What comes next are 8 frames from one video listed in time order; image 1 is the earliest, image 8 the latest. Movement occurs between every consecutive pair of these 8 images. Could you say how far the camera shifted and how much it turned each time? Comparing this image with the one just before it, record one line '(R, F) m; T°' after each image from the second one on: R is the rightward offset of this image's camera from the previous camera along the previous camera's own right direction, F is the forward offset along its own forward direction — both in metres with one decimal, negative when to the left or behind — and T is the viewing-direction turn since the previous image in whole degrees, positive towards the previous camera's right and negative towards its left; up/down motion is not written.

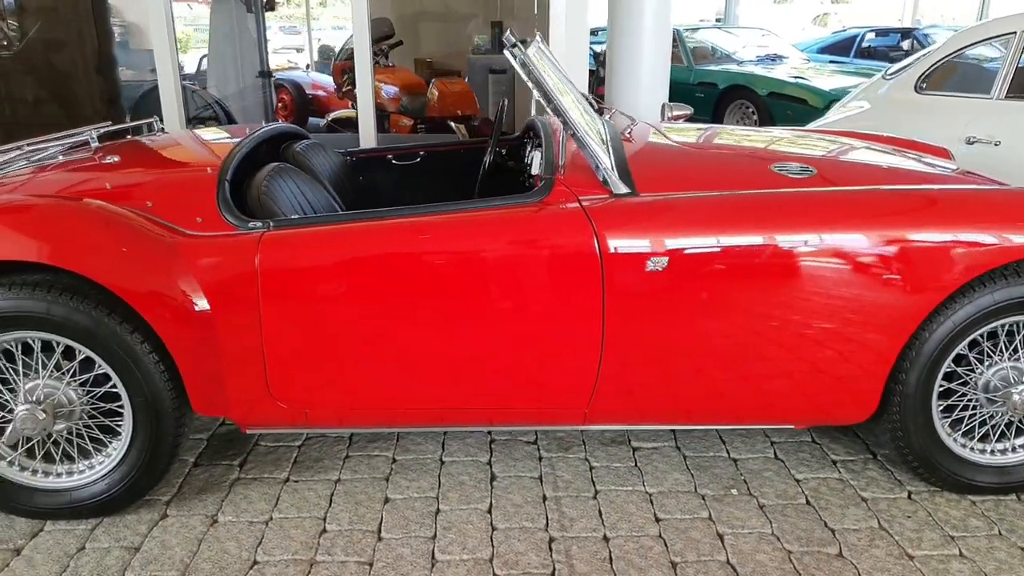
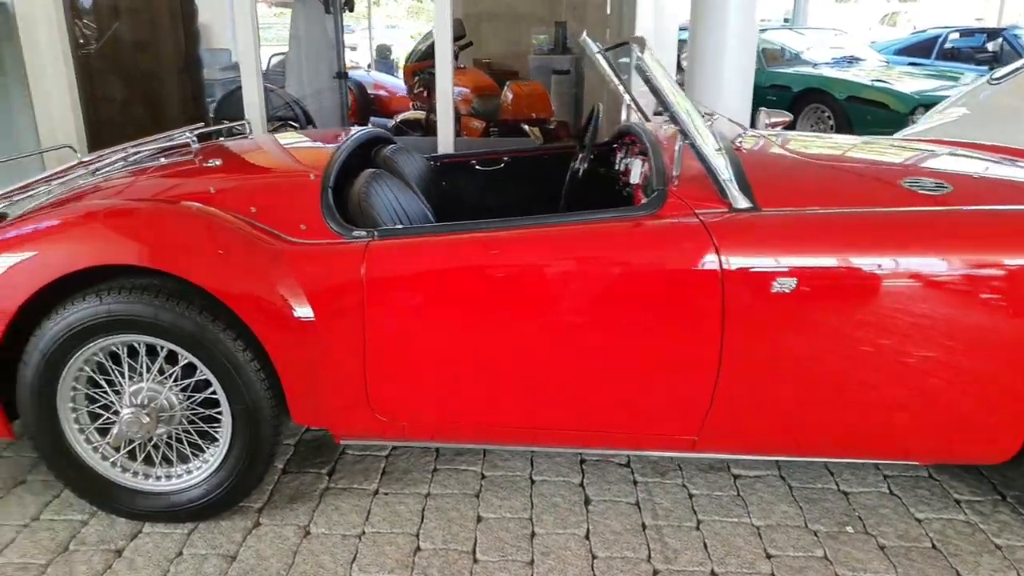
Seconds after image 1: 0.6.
(-0.2, +0.1) m; -3°
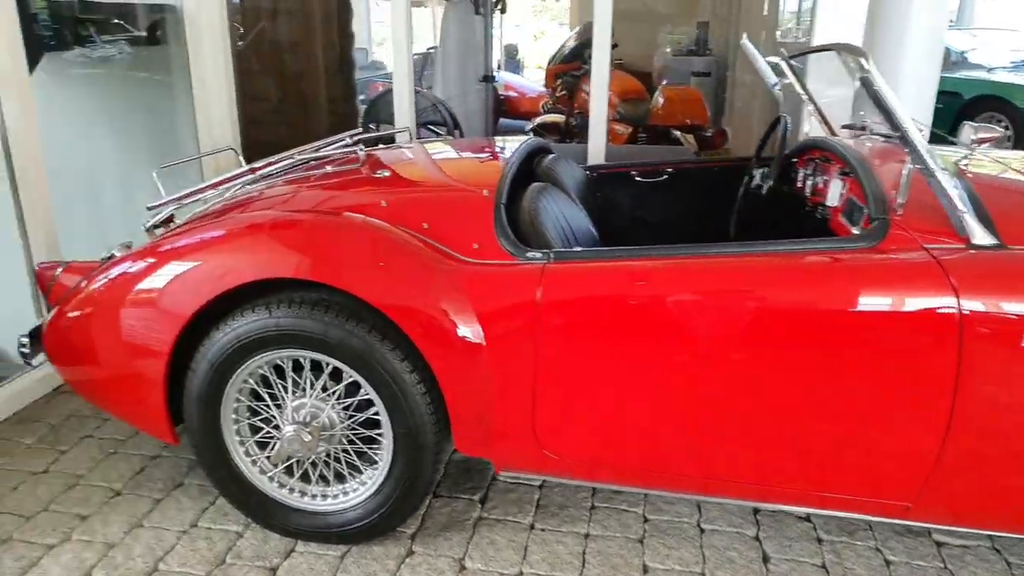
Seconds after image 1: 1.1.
(-0.2, +0.1) m; -8°
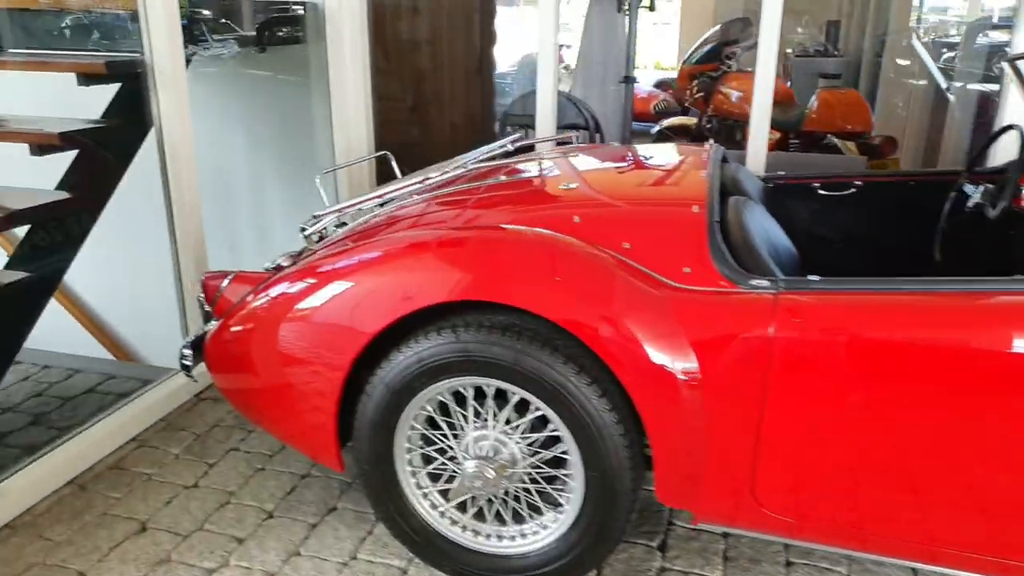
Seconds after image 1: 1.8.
(-0.3, +0.2) m; -5°
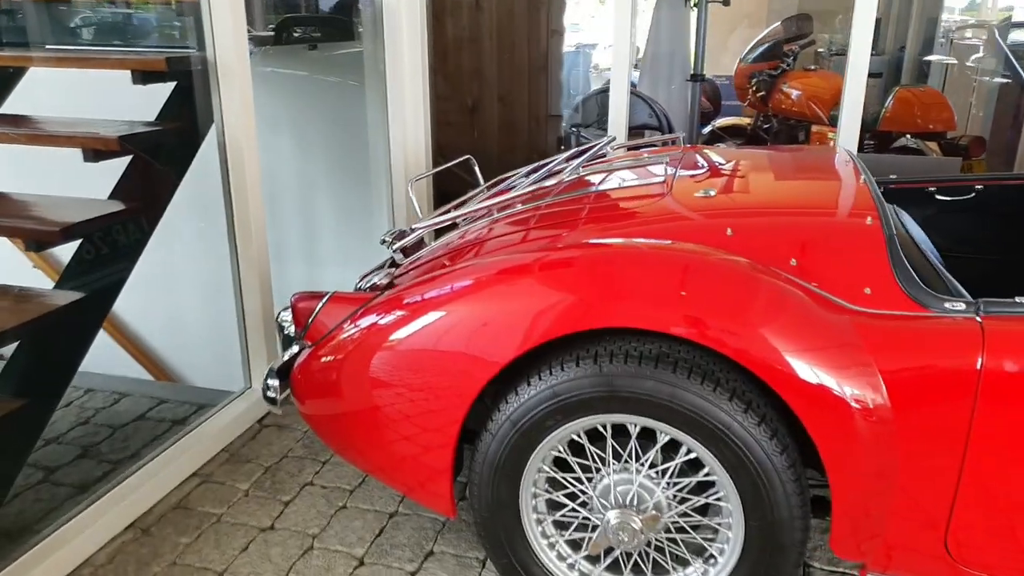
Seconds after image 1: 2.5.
(-0.3, +0.2) m; 0°
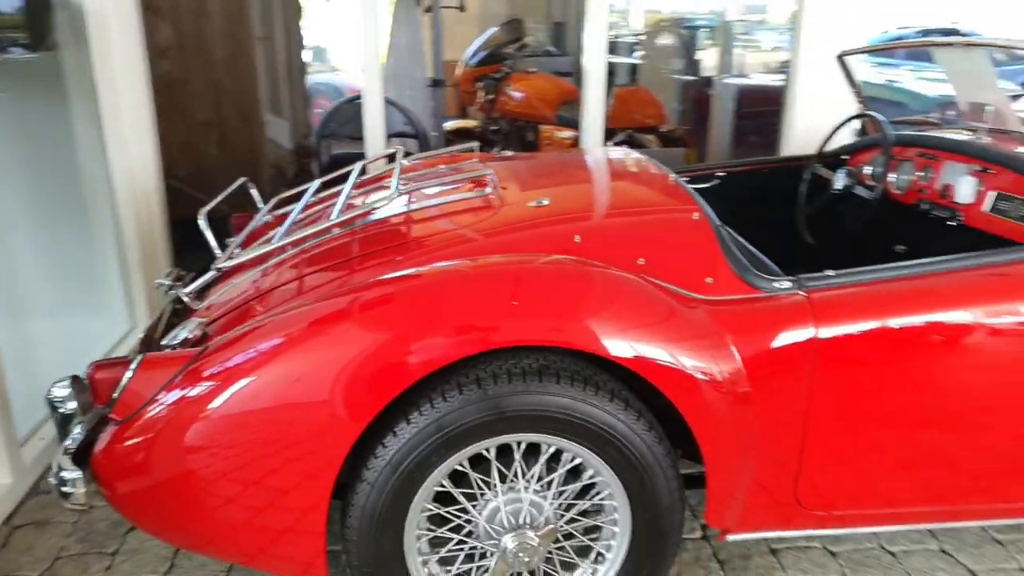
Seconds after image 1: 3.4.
(-0.3, +0.1) m; +22°
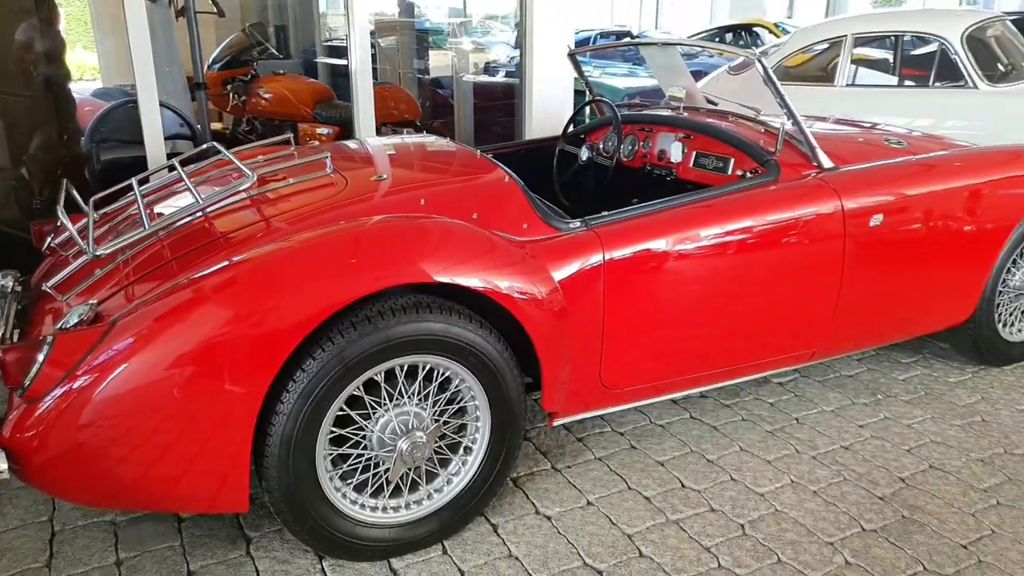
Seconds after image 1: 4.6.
(-0.3, -0.3) m; +20°
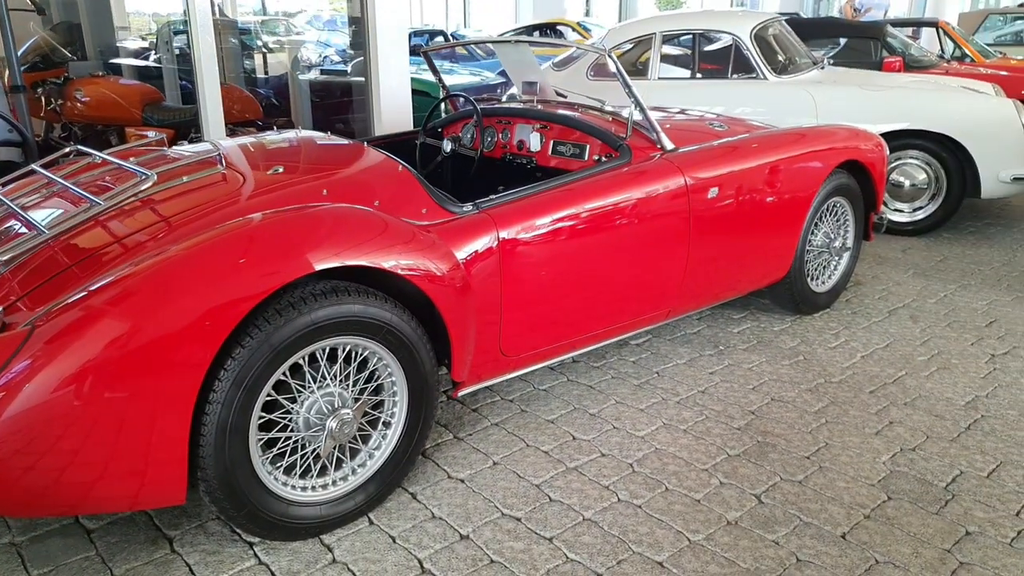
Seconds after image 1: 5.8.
(-0.2, -0.1) m; +13°
